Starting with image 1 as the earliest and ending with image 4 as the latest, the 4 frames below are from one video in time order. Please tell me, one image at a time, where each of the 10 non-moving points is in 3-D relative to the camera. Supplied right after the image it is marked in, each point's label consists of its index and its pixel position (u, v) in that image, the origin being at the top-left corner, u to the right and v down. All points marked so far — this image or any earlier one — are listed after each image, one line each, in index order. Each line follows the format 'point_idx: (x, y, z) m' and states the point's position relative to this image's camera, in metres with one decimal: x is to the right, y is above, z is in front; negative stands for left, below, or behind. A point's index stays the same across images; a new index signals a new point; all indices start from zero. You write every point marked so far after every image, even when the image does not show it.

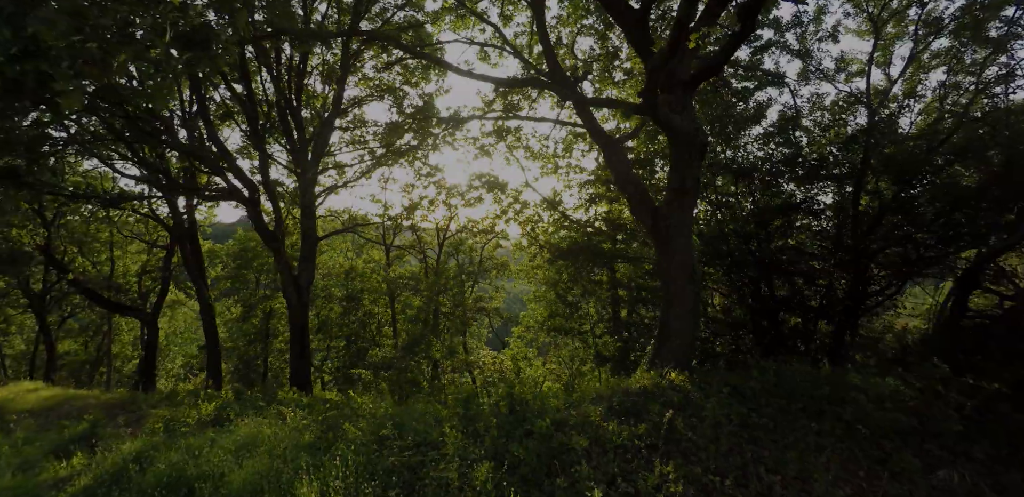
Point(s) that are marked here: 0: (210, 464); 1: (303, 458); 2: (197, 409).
0: (-3.3, -2.3, +6.5) m
1: (-2.2, -2.2, +6.3) m
2: (-6.0, -3.2, +11.6) m
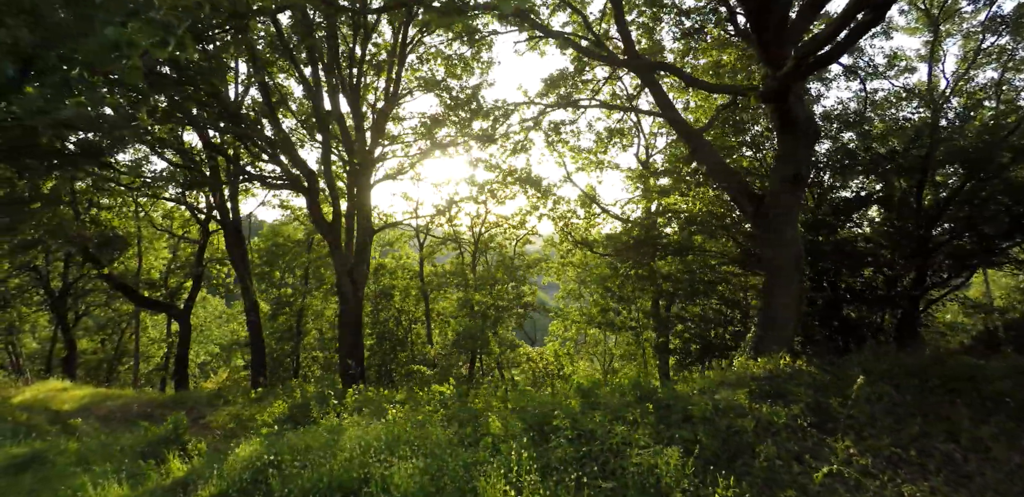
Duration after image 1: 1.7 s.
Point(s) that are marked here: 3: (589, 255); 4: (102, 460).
0: (-1.6, -2.2, +6.3) m
1: (-0.5, -2.0, +6.2) m
2: (-4.6, -3.0, +11.3) m
3: (+2.1, -0.2, +17.3) m
4: (-5.2, -2.7, +7.5) m
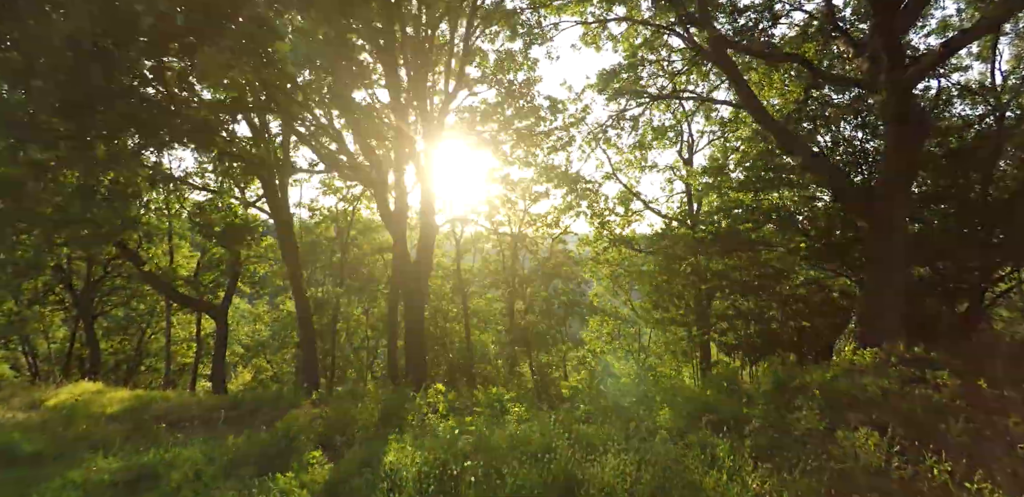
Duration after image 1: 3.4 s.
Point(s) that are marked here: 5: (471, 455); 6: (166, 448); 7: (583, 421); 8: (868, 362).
0: (+0.1, -2.0, +6.1) m
1: (+1.2, -1.9, +6.1) m
2: (-3.1, -2.9, +11.0) m
3: (+3.4, -0.1, +17.3) m
4: (-3.5, -2.5, +7.2) m
5: (-0.4, -2.0, +5.8) m
6: (-4.7, -2.7, +8.1) m
7: (+0.8, -1.9, +6.7) m
8: (+4.8, -1.5, +7.9) m
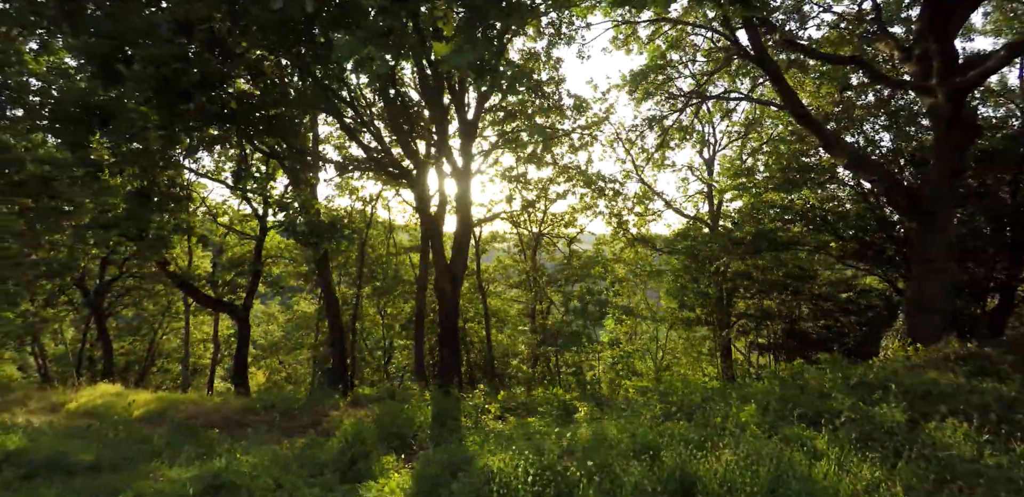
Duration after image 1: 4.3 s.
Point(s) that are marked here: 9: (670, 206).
0: (+1.0, -2.0, +6.2) m
1: (+2.1, -1.9, +6.1) m
2: (-2.3, -2.9, +10.9) m
3: (+4.0, -0.1, +17.4) m
4: (-2.6, -2.5, +7.1) m
5: (+0.5, -2.0, +5.8) m
6: (-3.8, -2.7, +7.9) m
7: (+1.7, -1.9, +6.7) m
8: (+5.6, -1.5, +8.0) m
9: (+4.7, +1.3, +17.7) m
